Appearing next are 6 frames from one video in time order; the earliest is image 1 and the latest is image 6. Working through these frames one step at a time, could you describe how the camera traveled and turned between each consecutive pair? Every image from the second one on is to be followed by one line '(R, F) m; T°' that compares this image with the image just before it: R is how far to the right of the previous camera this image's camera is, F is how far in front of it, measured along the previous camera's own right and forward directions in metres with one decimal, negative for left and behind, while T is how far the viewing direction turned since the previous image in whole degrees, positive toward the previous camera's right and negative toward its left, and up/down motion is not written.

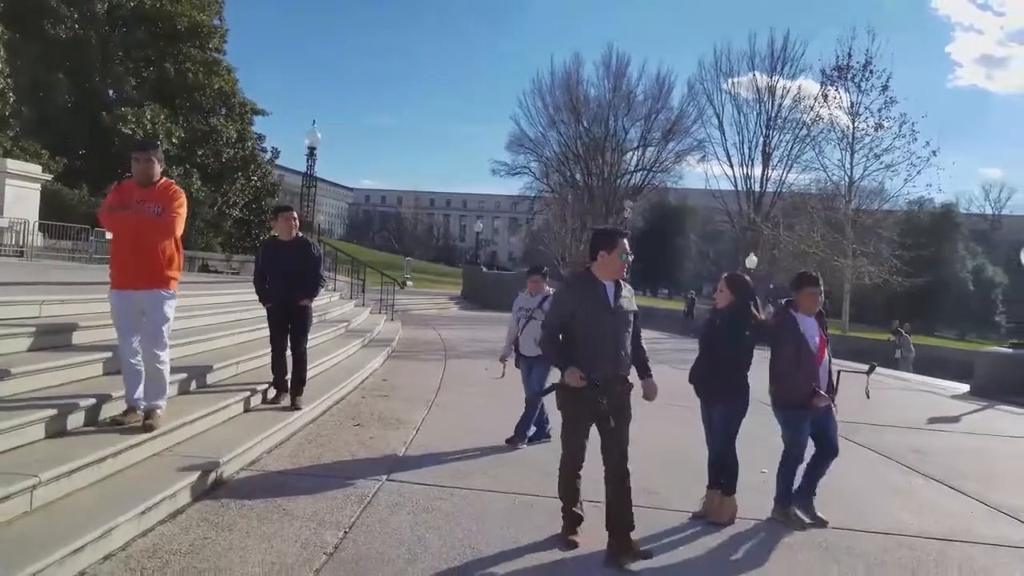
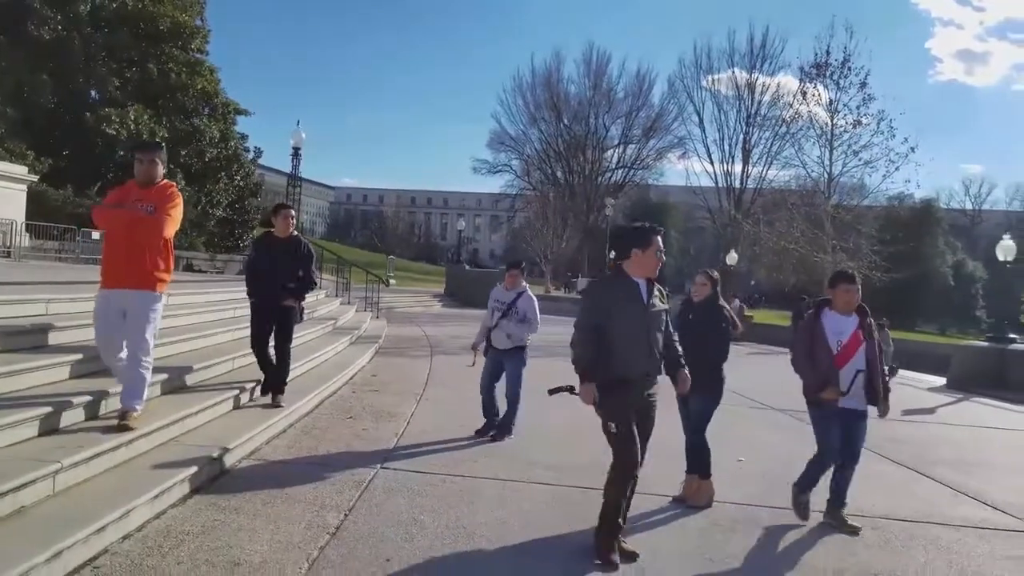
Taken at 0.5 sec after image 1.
(0.0, -0.3) m; +1°
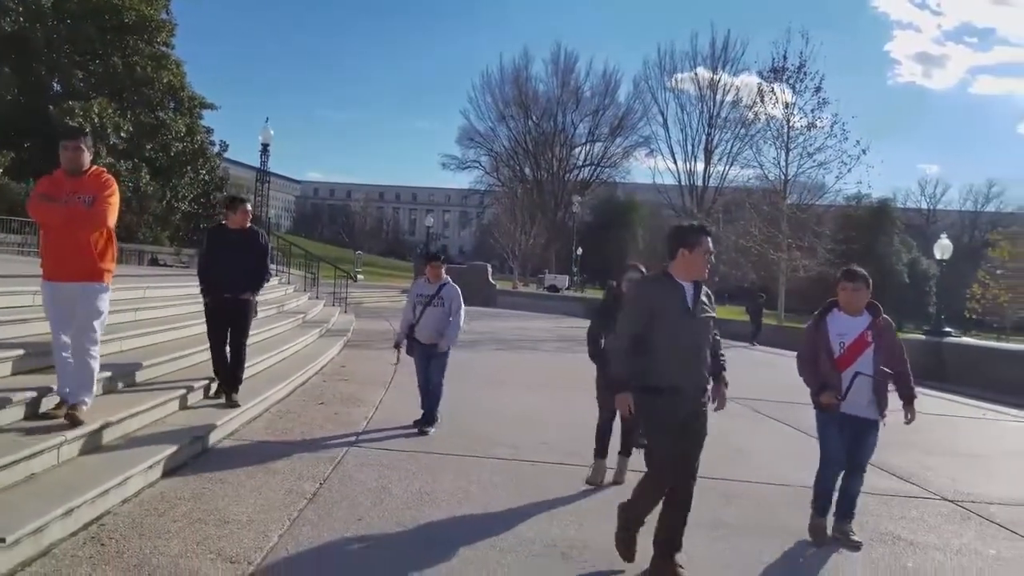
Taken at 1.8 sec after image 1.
(0.0, -0.5) m; +2°
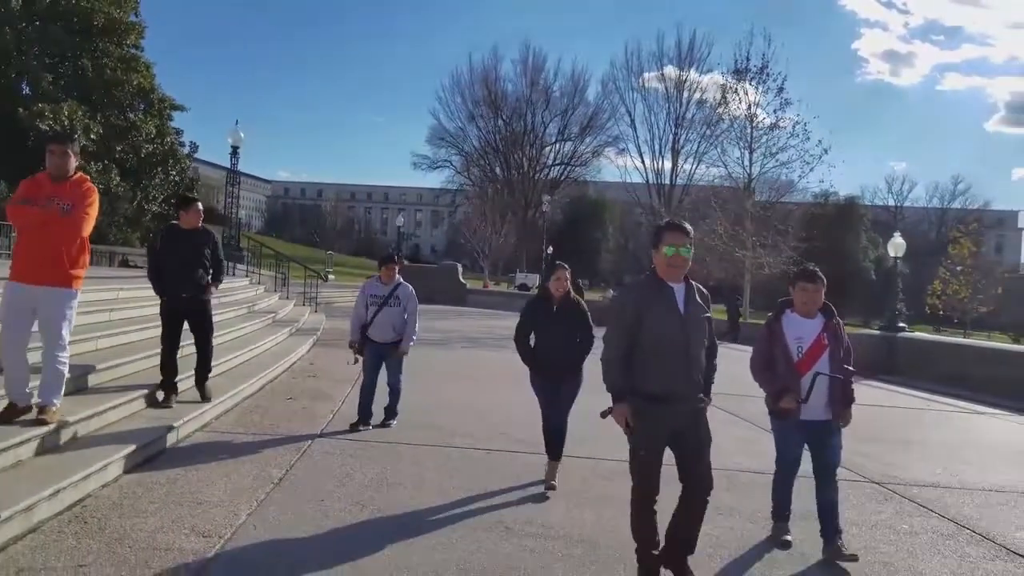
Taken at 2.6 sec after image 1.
(+0.1, -0.4) m; +2°
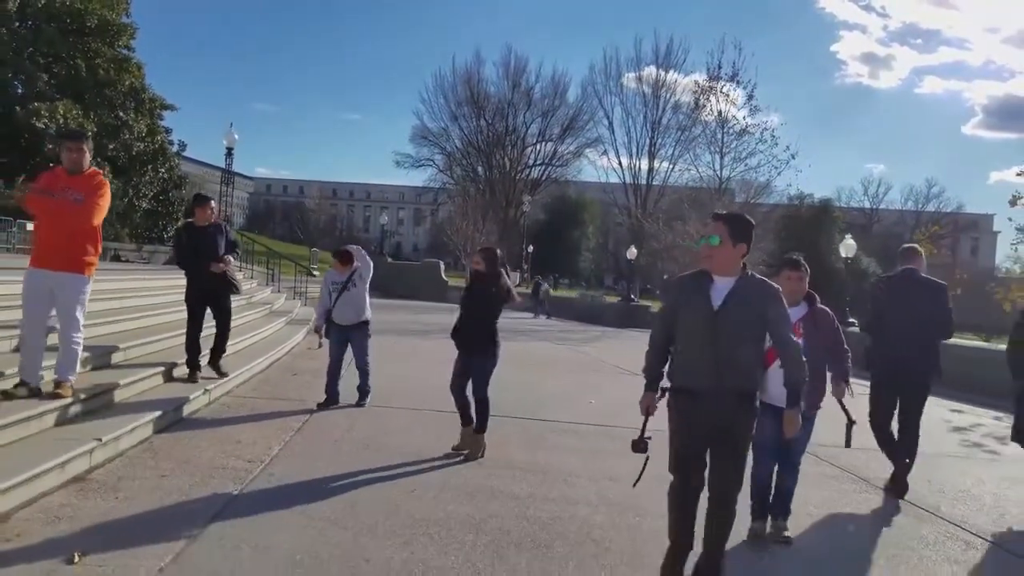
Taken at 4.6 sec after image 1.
(+0.1, -1.2) m; +1°
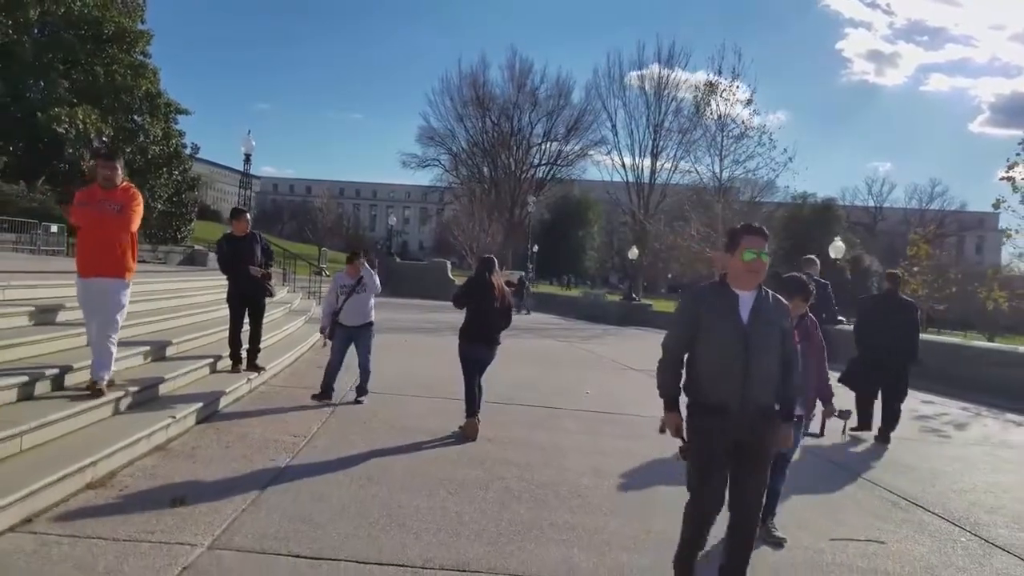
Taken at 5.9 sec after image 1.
(0.0, -0.9) m; 0°
